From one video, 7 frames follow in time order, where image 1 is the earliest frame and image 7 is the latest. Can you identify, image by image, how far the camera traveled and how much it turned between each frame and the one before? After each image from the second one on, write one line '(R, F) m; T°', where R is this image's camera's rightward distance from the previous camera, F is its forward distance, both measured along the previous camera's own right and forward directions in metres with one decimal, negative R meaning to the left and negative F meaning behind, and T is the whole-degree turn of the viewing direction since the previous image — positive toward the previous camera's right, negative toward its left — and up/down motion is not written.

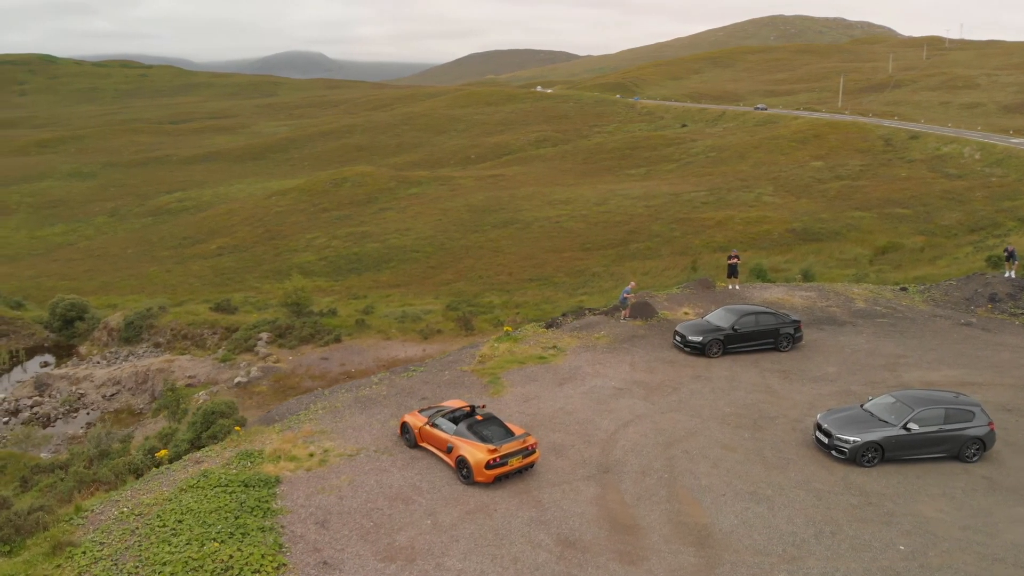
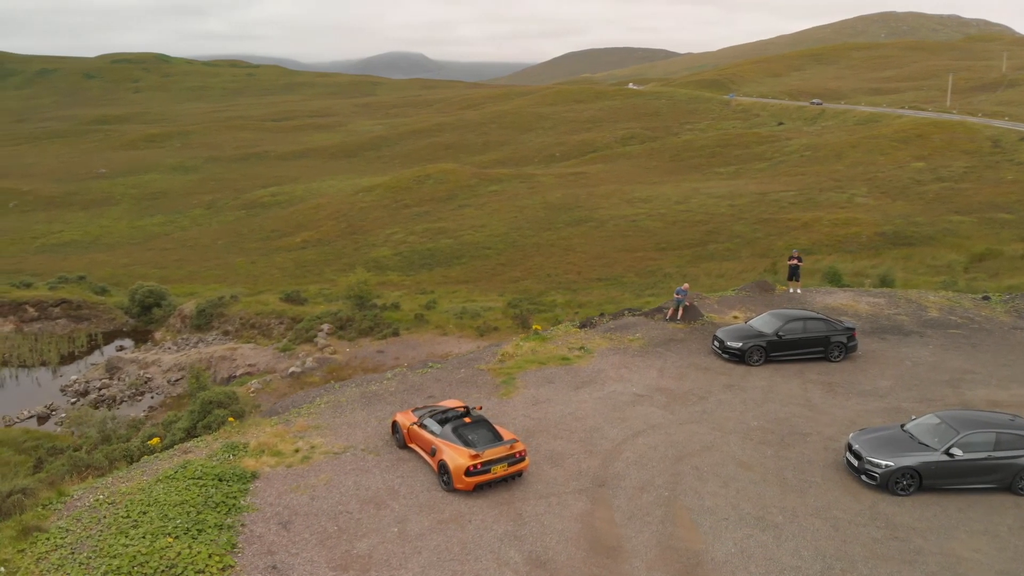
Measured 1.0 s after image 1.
(+1.4, +1.0) m; -6°
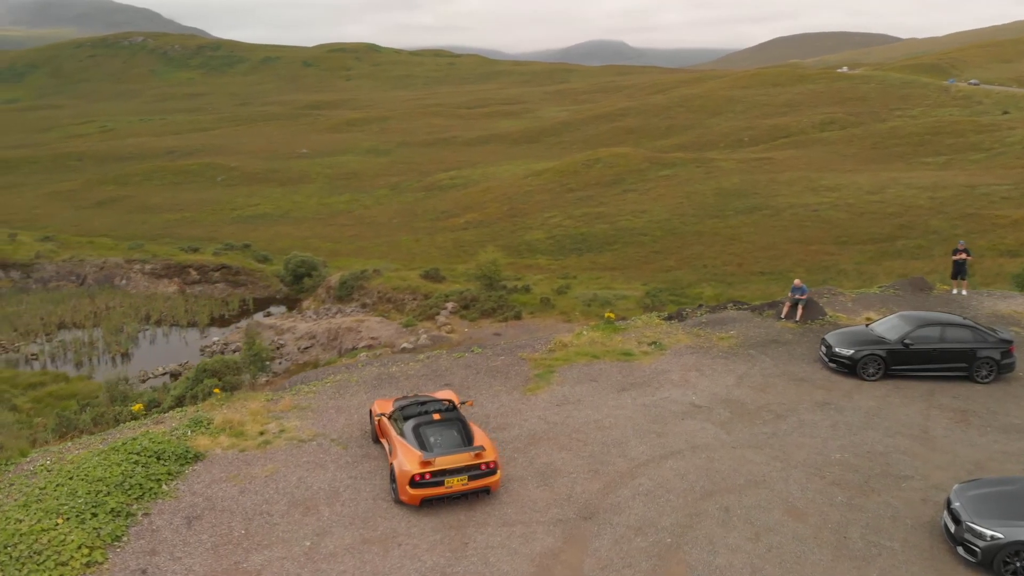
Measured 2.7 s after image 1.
(+2.4, +2.8) m; -13°
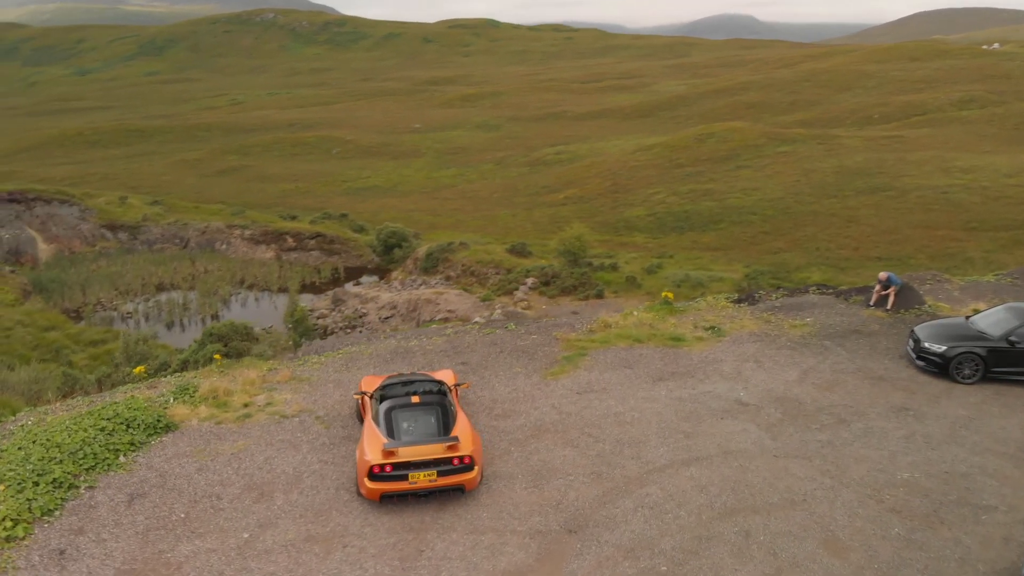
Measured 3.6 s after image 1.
(+1.2, +1.5) m; -8°
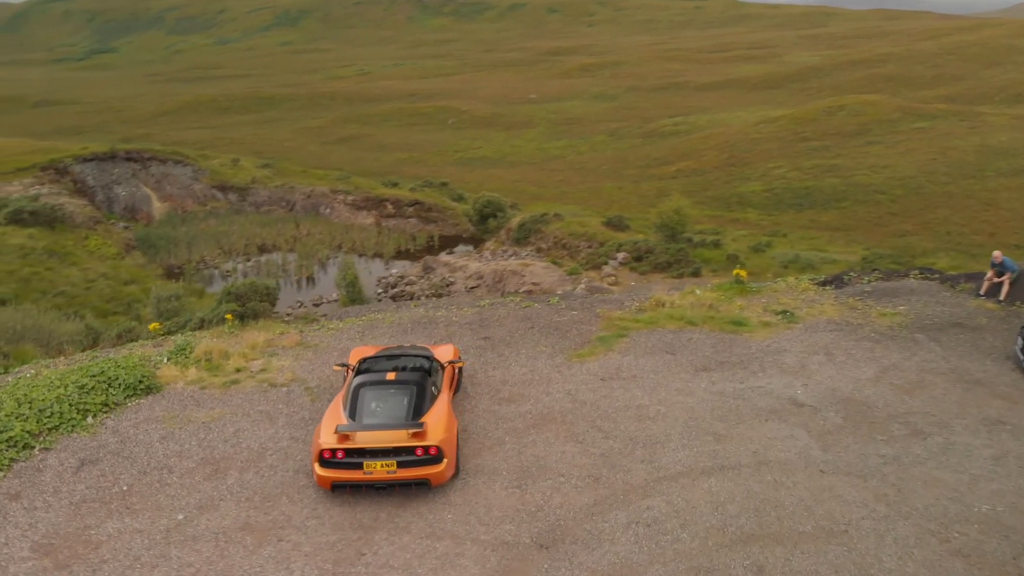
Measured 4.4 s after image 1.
(+1.1, +1.3) m; -8°
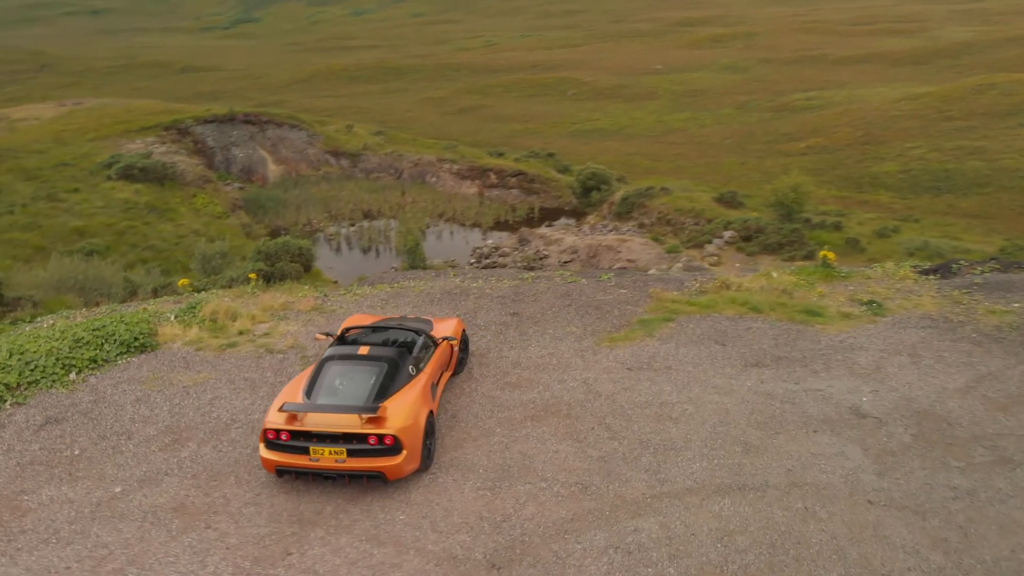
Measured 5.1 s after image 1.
(+1.0, +1.2) m; -9°
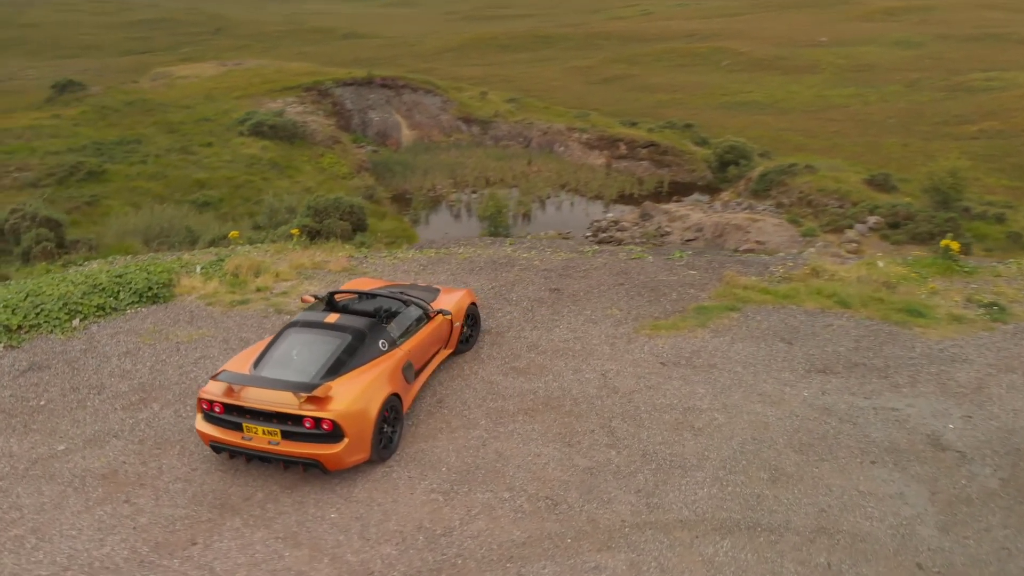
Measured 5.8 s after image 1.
(+1.0, +1.1) m; -10°
